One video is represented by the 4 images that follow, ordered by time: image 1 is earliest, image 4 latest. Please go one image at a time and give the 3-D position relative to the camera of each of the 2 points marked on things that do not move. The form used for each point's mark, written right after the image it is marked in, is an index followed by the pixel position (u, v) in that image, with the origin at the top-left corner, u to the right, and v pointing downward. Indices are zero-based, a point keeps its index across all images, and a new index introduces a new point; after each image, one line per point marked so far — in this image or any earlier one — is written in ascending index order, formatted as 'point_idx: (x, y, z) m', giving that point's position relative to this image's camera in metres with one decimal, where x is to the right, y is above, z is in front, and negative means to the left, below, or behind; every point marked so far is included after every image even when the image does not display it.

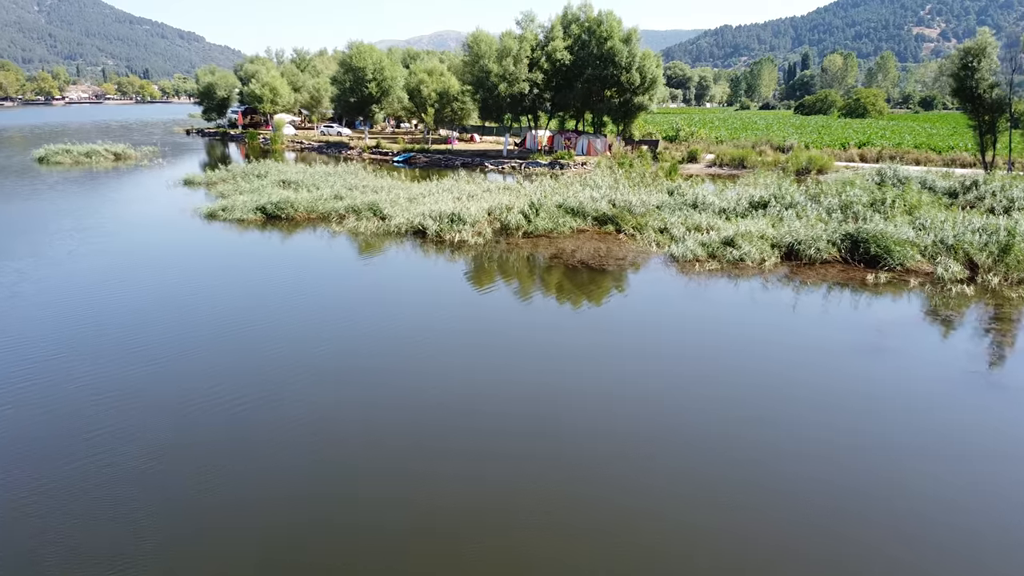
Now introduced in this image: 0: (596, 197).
0: (+2.8, +3.1, +19.6) m
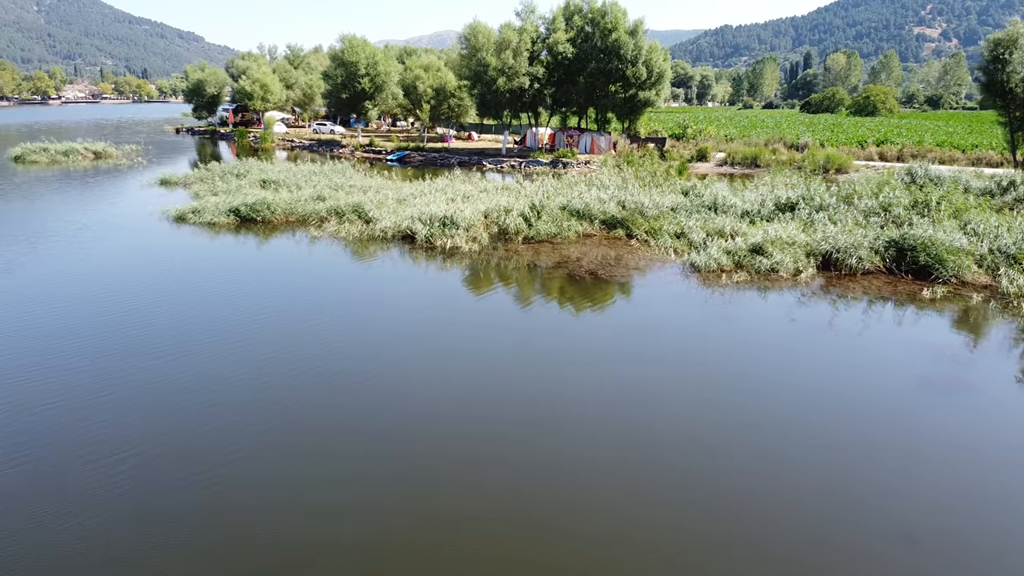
0: (+2.8, +2.8, +18.1) m
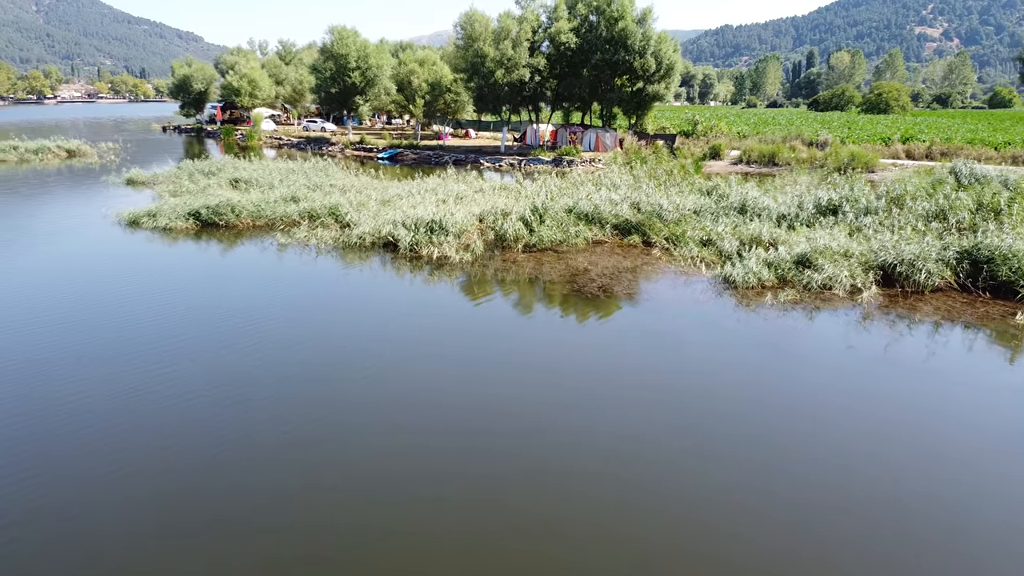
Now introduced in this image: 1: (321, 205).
0: (+2.8, +2.5, +16.3) m
1: (-5.3, +2.5, +17.3) m
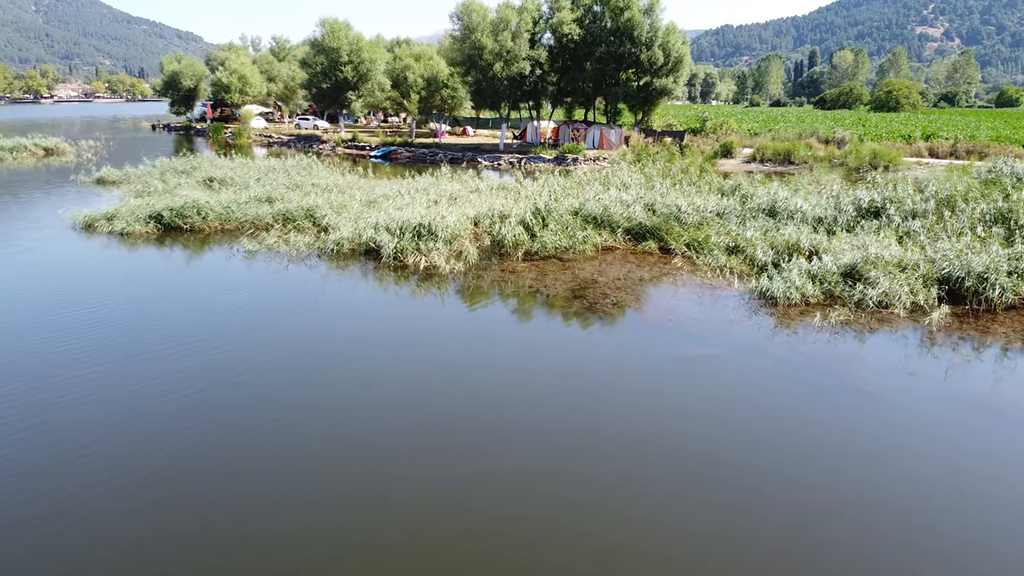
0: (+2.7, +2.3, +15.0) m
1: (-5.4, +2.2, +15.9) m
